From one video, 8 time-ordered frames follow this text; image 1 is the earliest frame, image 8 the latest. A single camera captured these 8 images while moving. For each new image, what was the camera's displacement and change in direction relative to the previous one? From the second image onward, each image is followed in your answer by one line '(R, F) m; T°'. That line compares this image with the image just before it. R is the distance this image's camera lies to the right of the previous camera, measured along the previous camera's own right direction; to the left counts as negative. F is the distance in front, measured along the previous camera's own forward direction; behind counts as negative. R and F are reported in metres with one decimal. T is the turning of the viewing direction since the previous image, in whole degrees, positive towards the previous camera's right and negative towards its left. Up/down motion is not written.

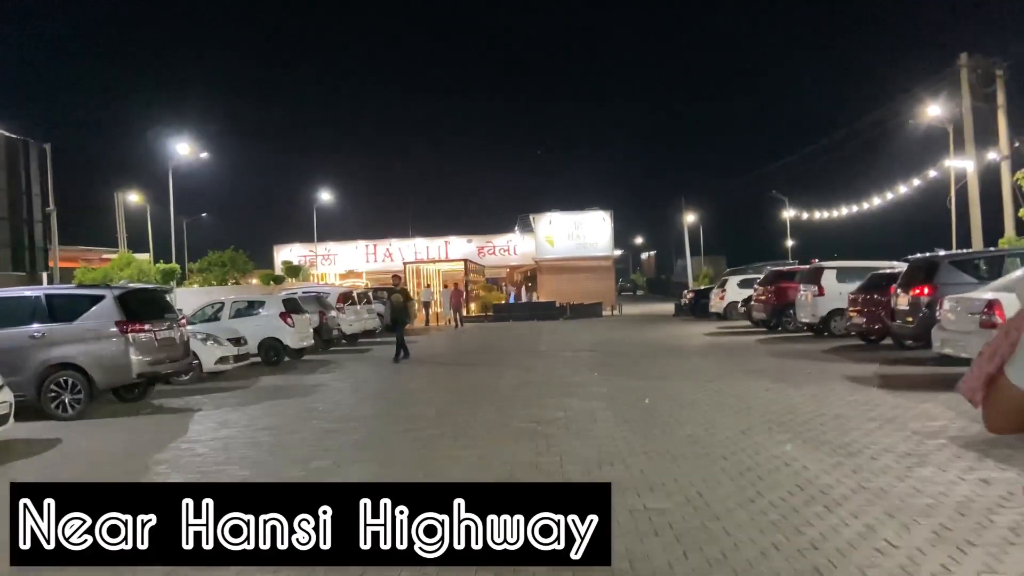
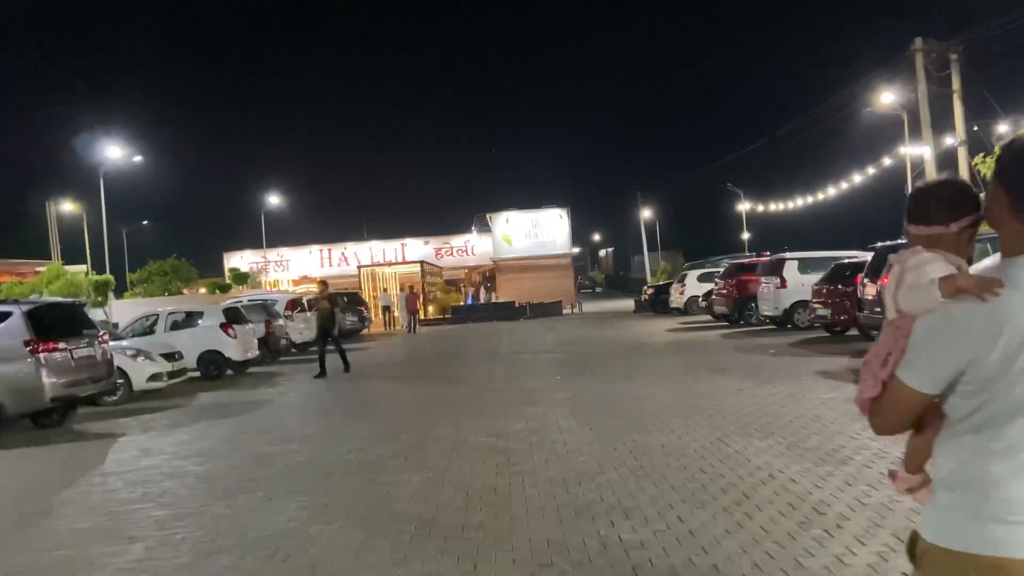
(+0.1, +0.8) m; +3°
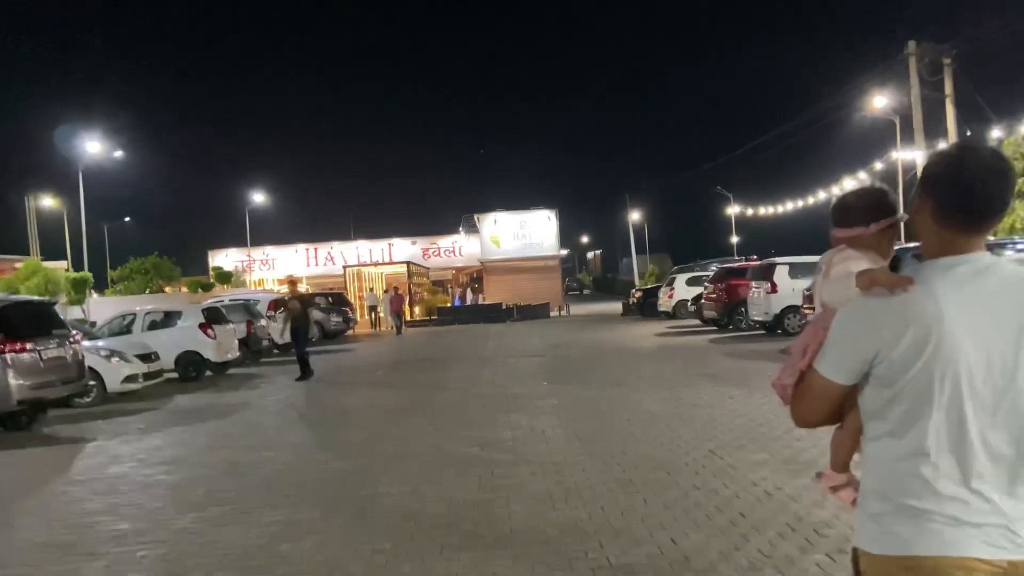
(0.0, +0.3) m; +1°
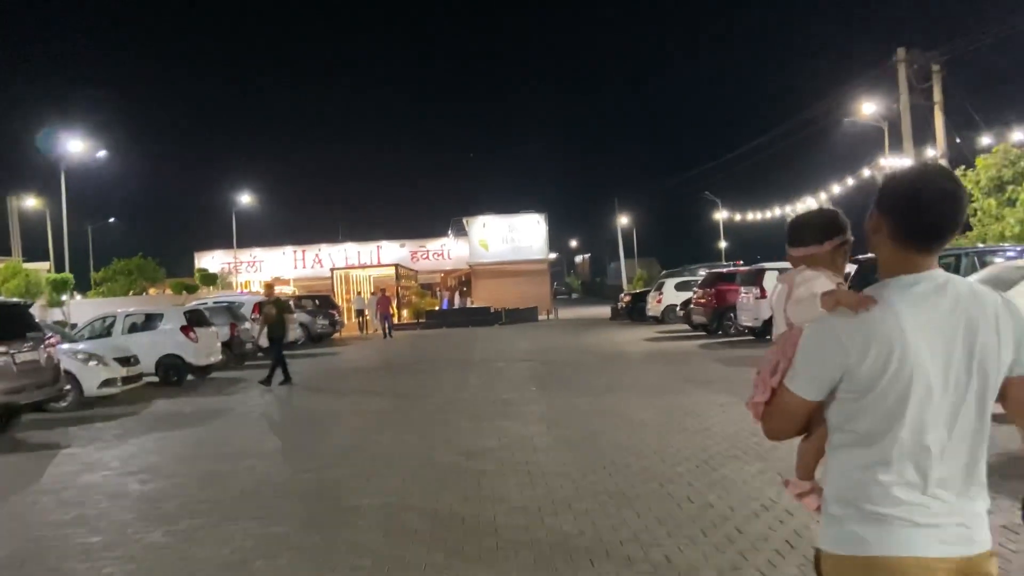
(0.0, +0.2) m; +1°
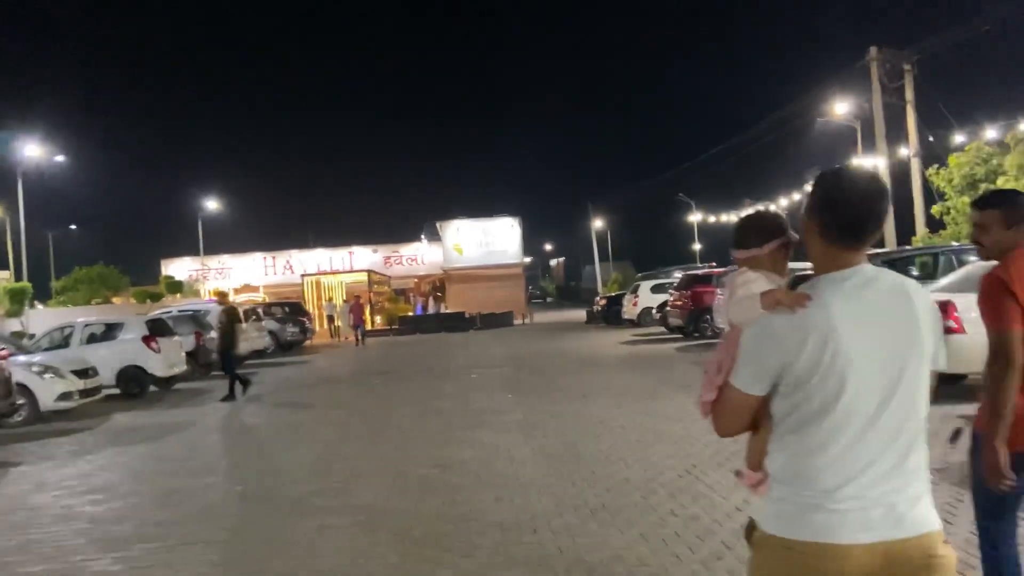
(0.0, +0.4) m; +2°
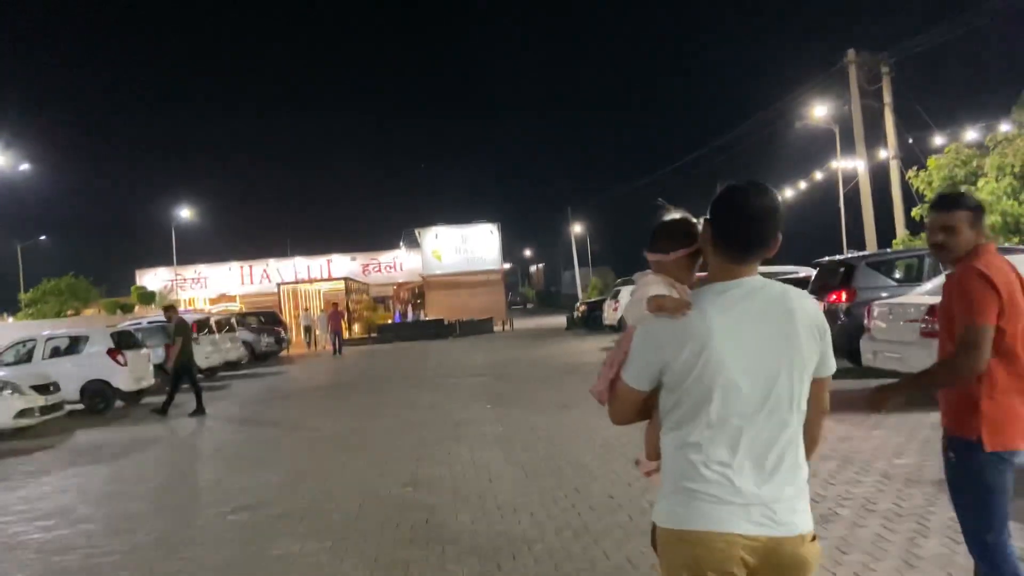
(0.0, +0.3) m; +1°
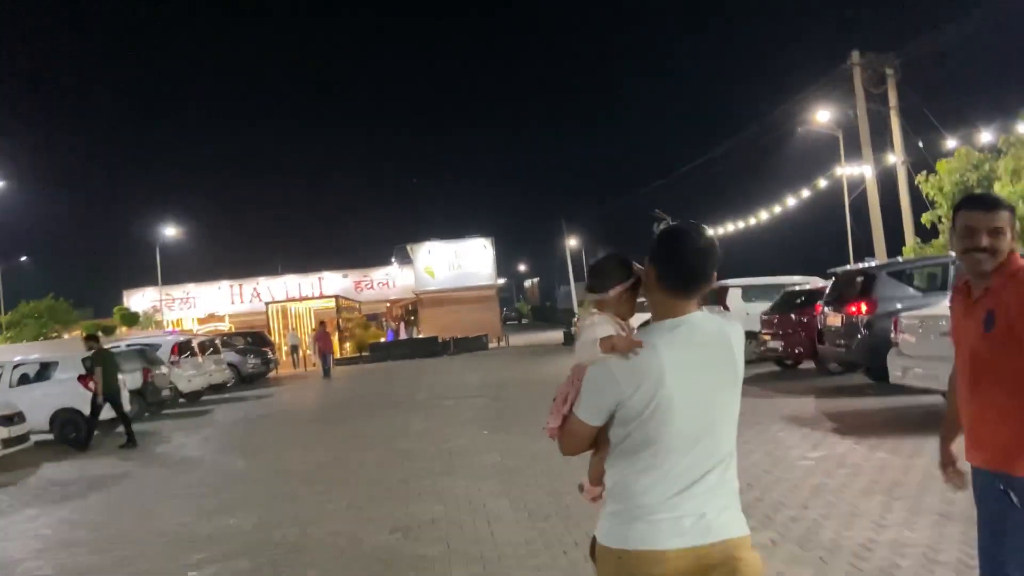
(0.0, +0.8) m; 0°
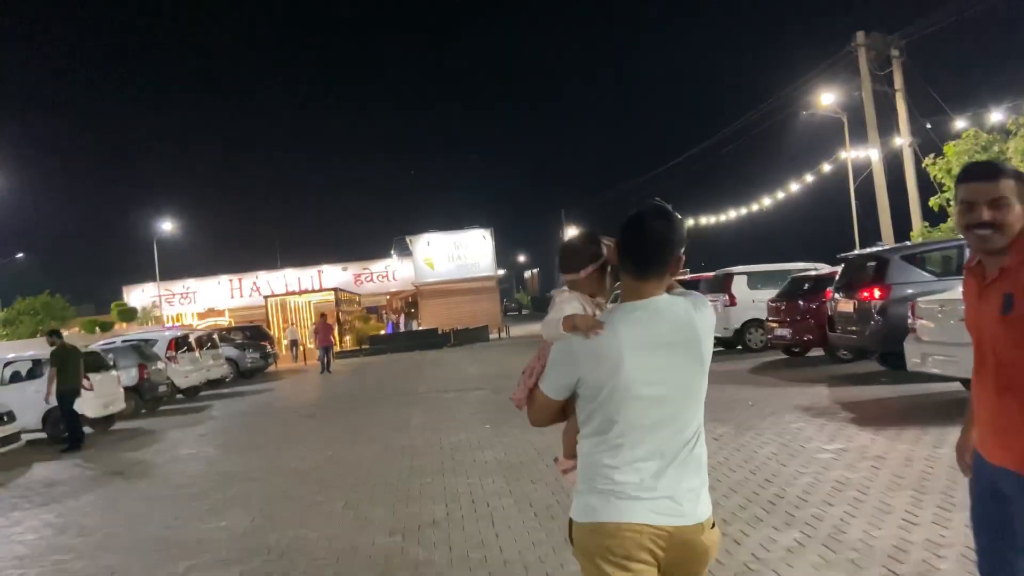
(0.0, +0.3) m; 0°
